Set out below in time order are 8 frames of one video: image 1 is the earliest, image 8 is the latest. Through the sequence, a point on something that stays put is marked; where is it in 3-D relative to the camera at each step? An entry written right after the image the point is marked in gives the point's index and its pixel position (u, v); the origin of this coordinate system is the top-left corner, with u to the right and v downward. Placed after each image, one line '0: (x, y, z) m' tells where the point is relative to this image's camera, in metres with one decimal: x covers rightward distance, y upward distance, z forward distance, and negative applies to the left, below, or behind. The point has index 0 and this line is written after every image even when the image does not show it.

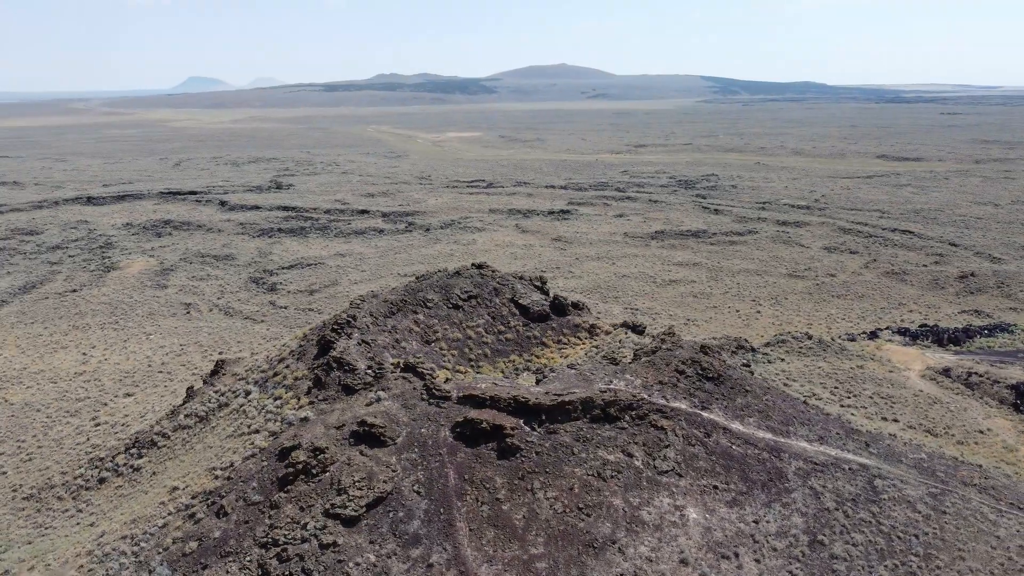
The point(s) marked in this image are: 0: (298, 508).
0: (-2.0, -2.0, +7.3) m
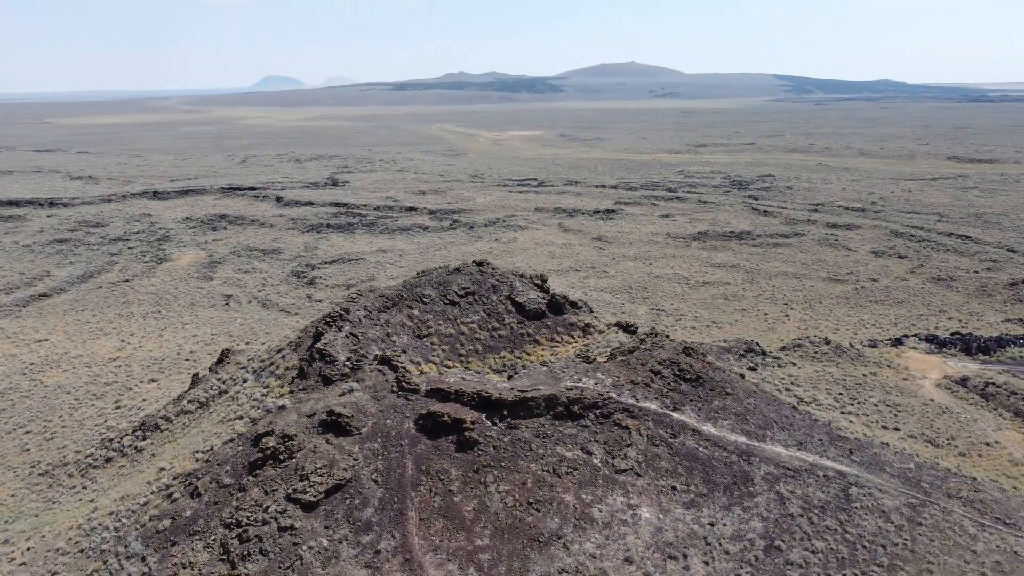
0: (-2.4, -1.9, +7.6) m
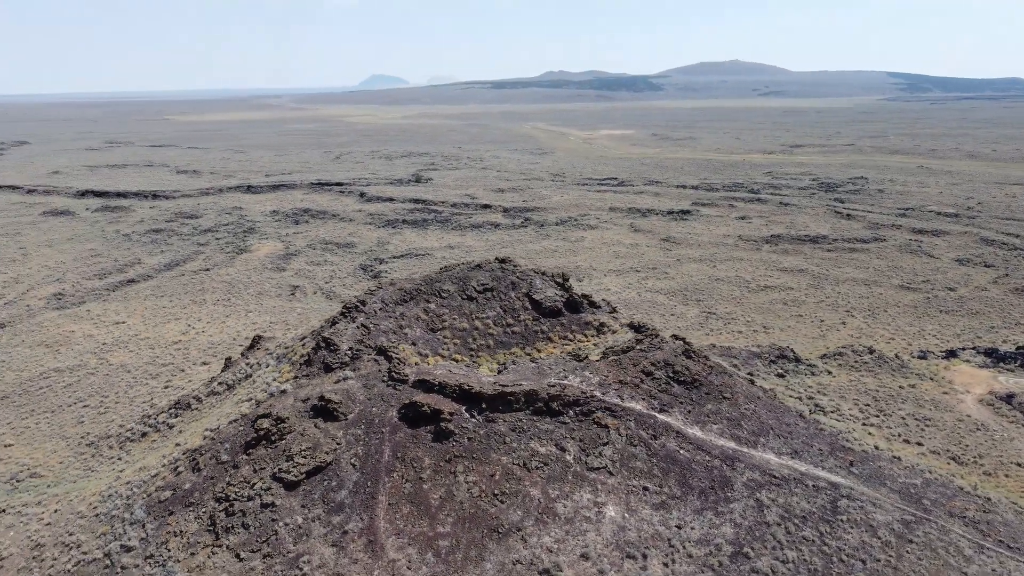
0: (-2.6, -1.8, +8.1) m
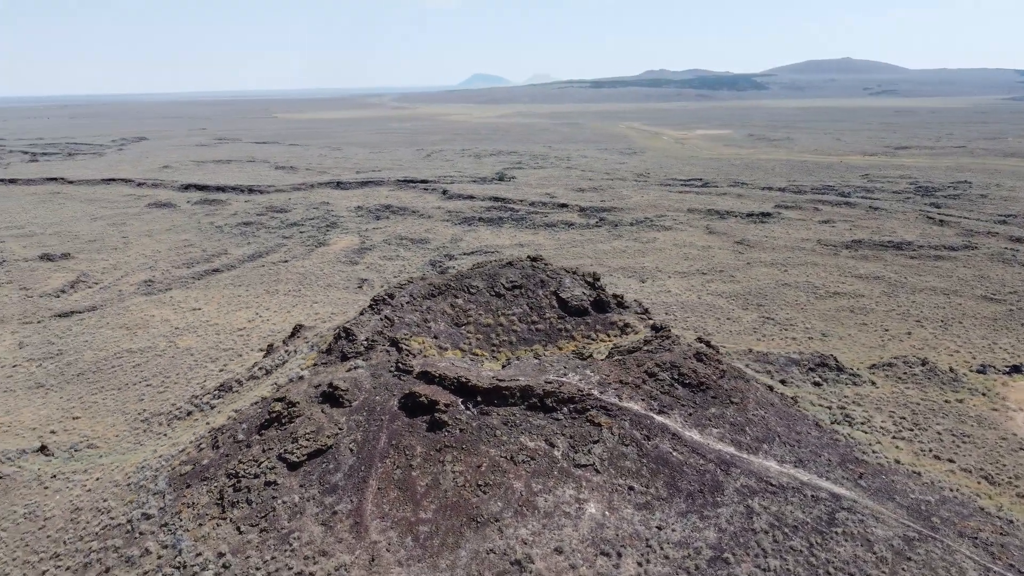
0: (-2.7, -1.7, +8.6) m
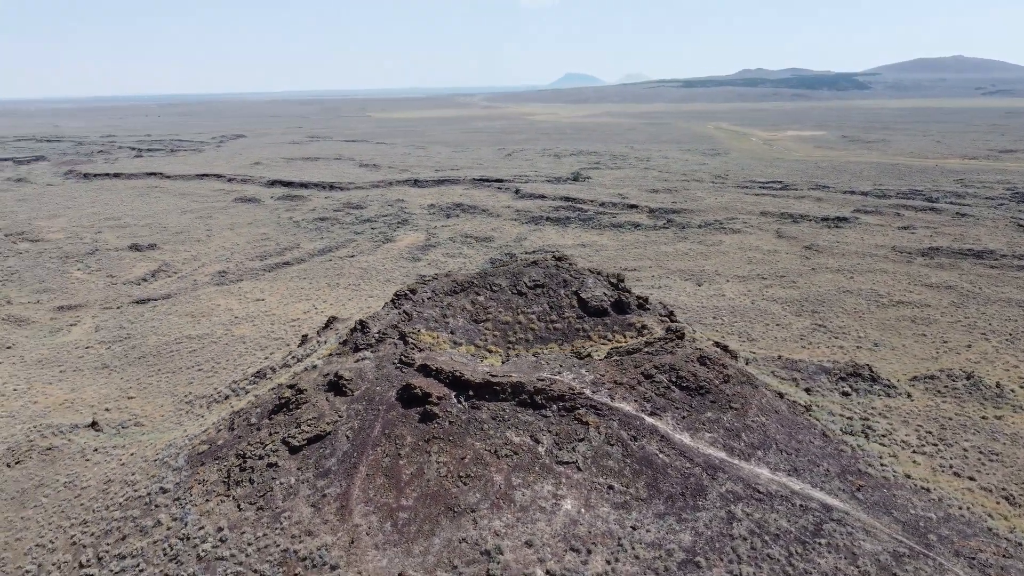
0: (-2.8, -1.6, +9.1) m
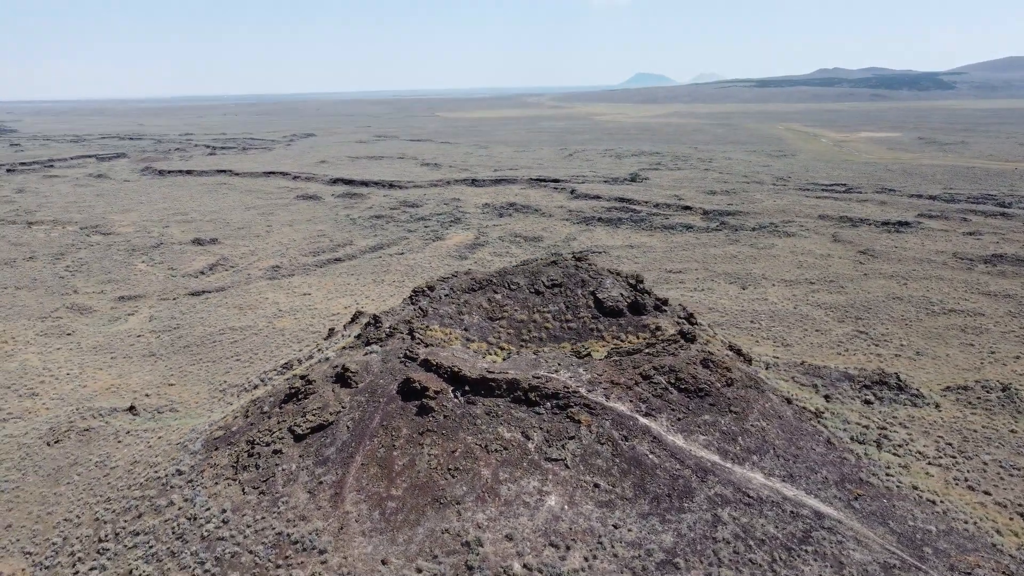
0: (-2.8, -1.6, +9.4) m
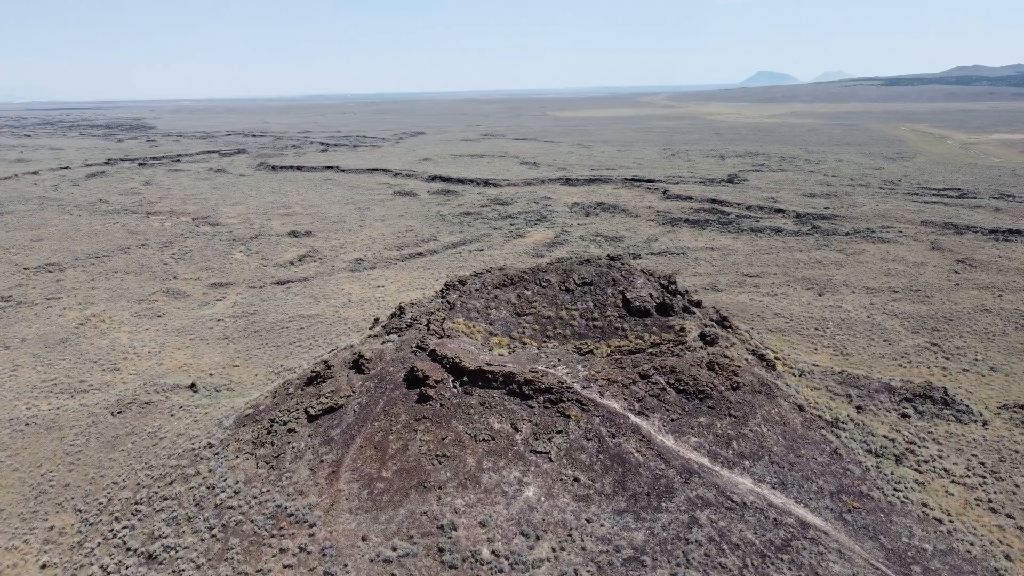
0: (-2.7, -1.4, +10.0) m
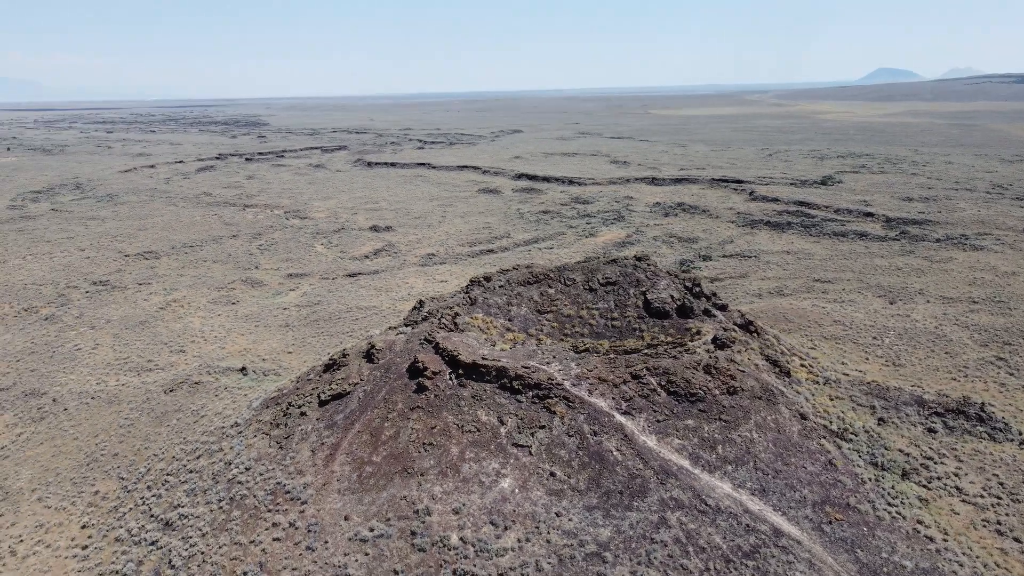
0: (-2.6, -1.3, +10.6) m
